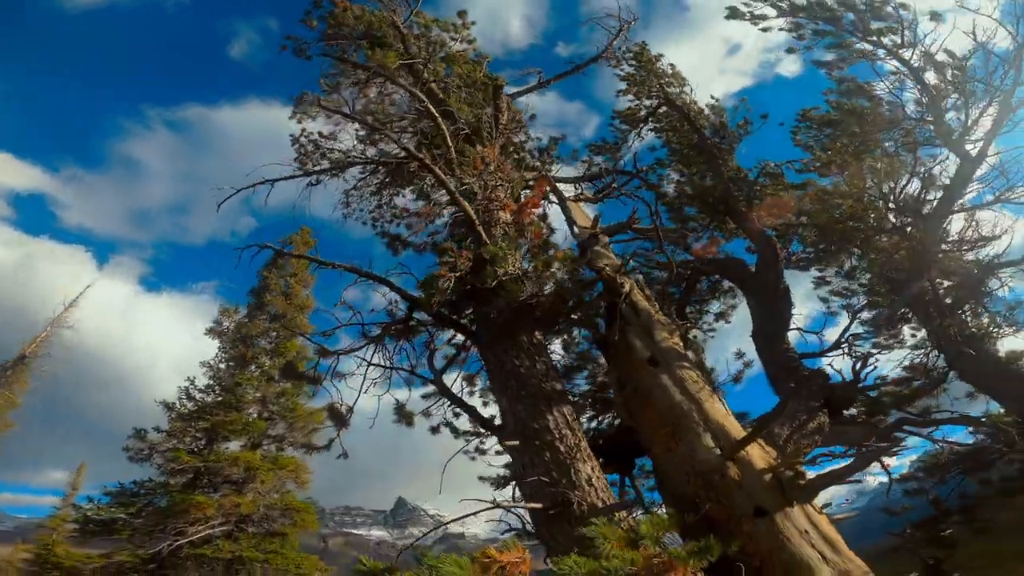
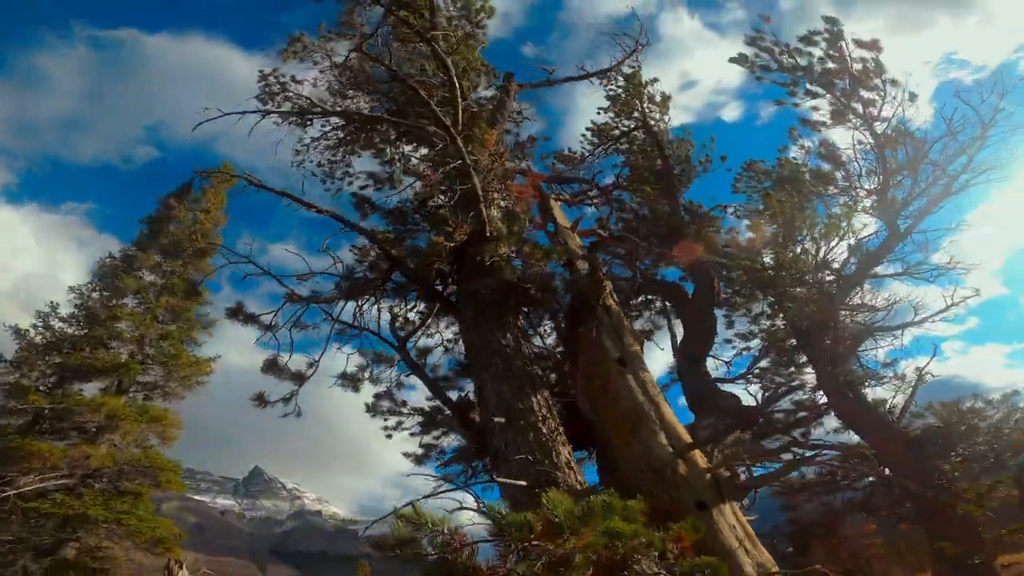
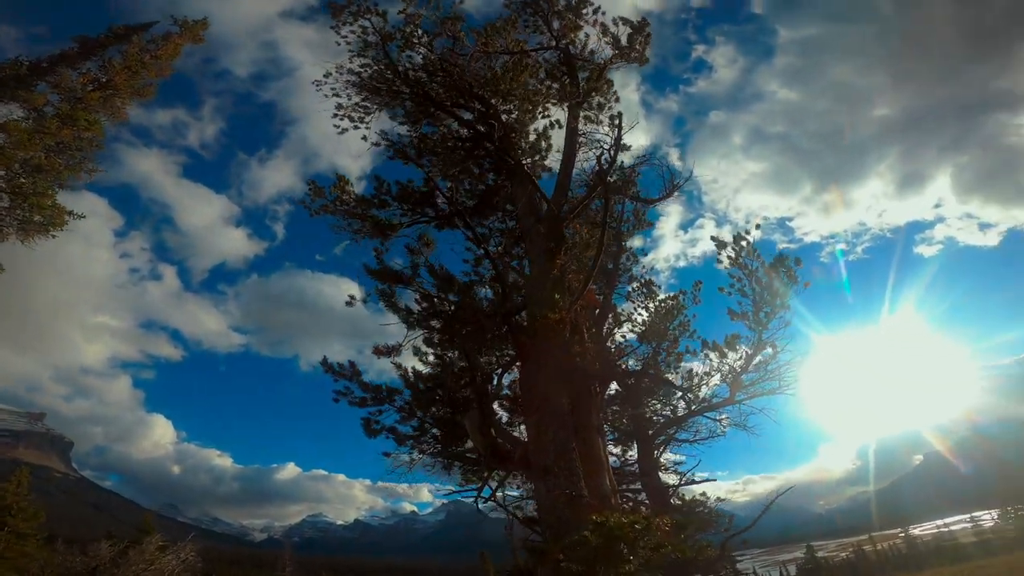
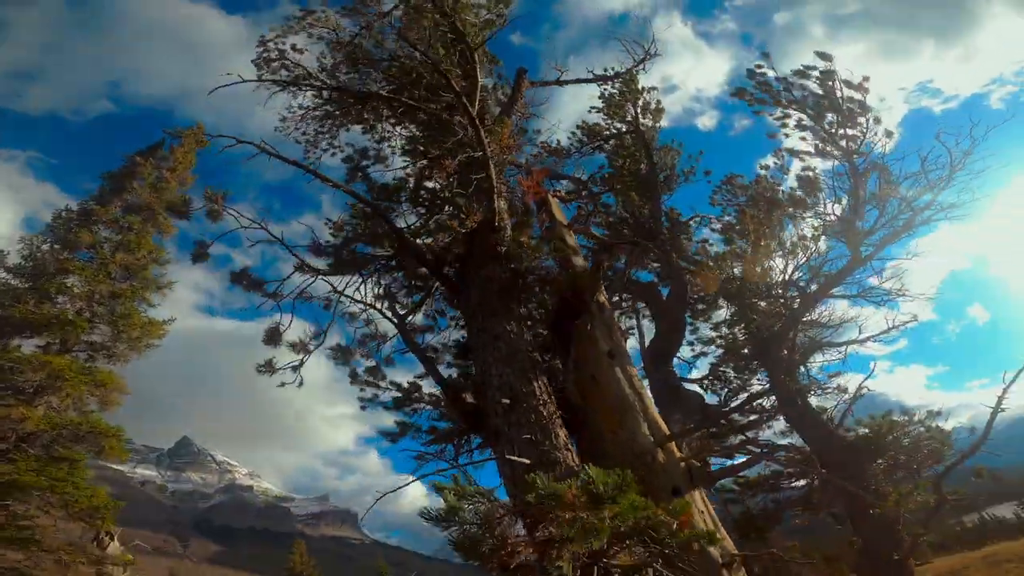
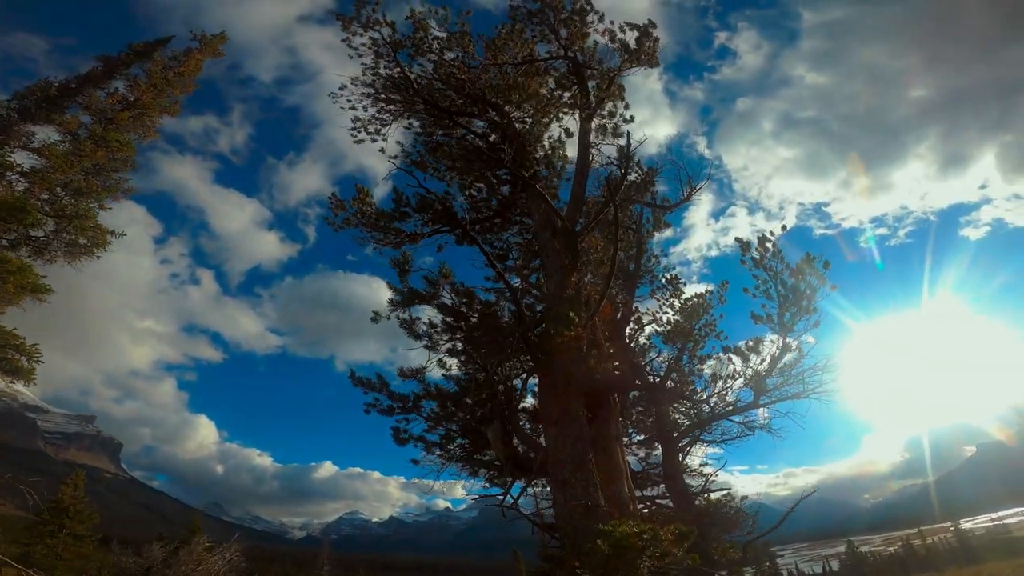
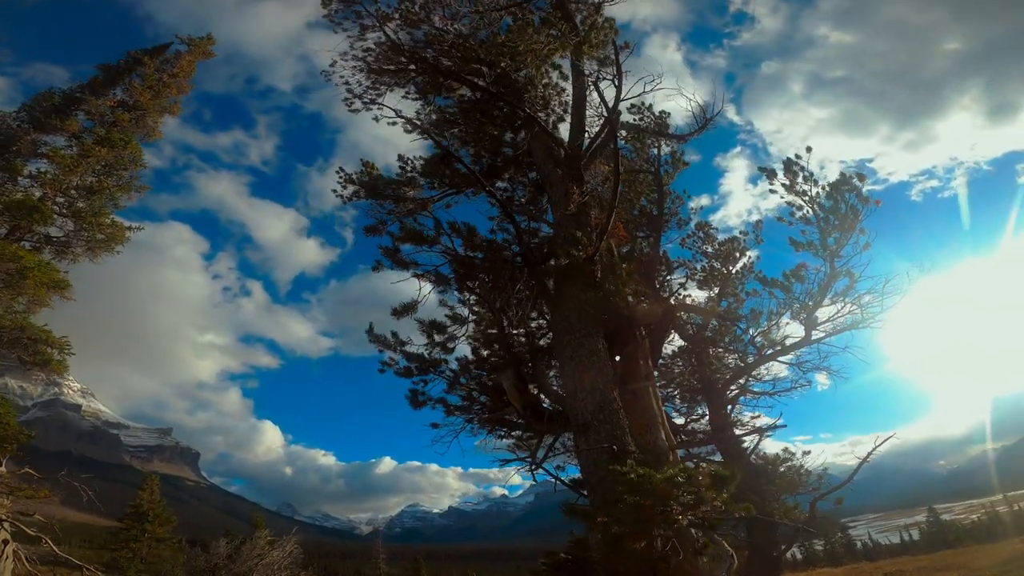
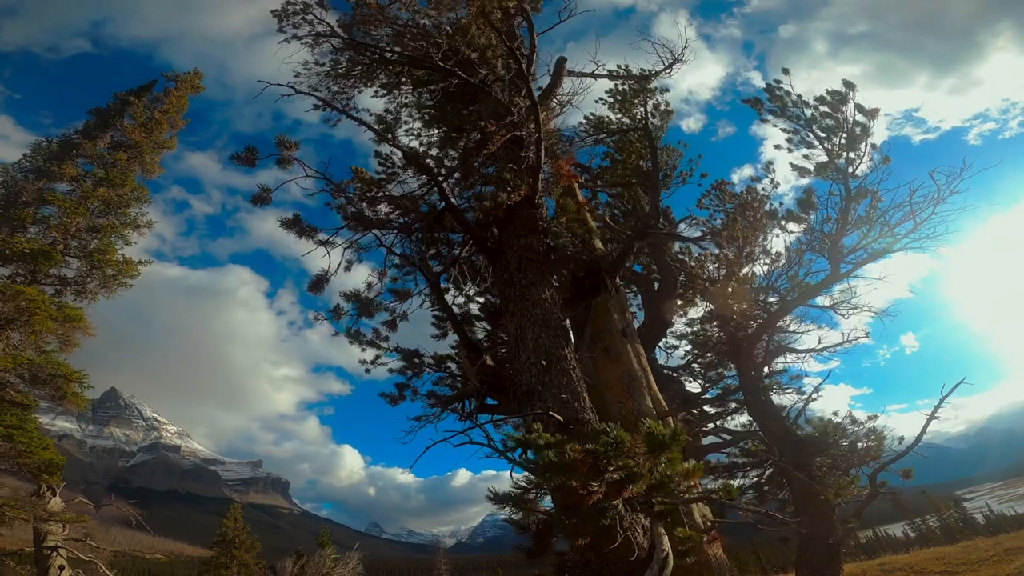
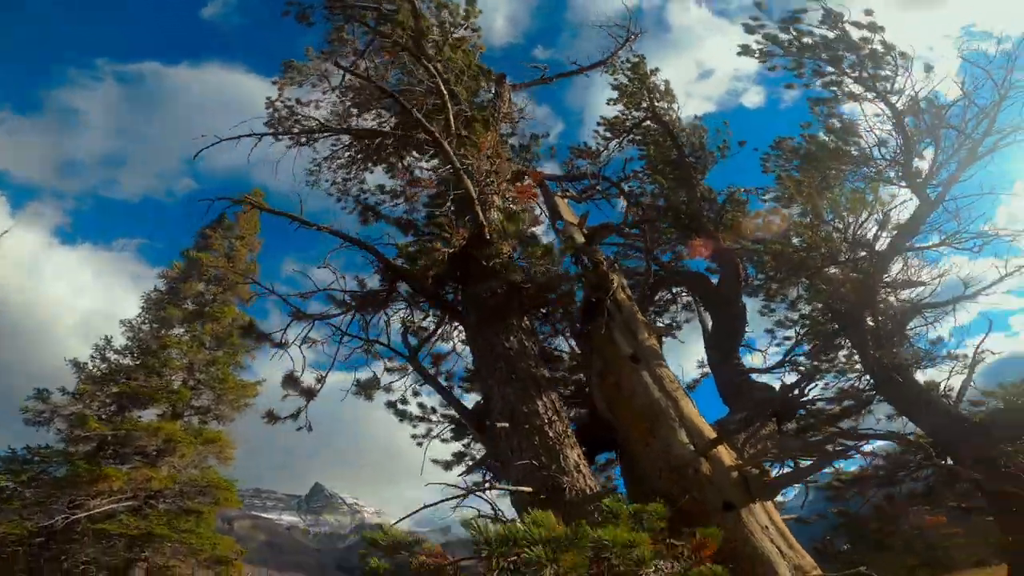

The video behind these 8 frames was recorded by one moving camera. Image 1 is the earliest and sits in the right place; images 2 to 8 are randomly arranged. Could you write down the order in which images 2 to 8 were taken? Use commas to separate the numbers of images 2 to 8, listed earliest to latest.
8, 2, 4, 7, 6, 5, 3
